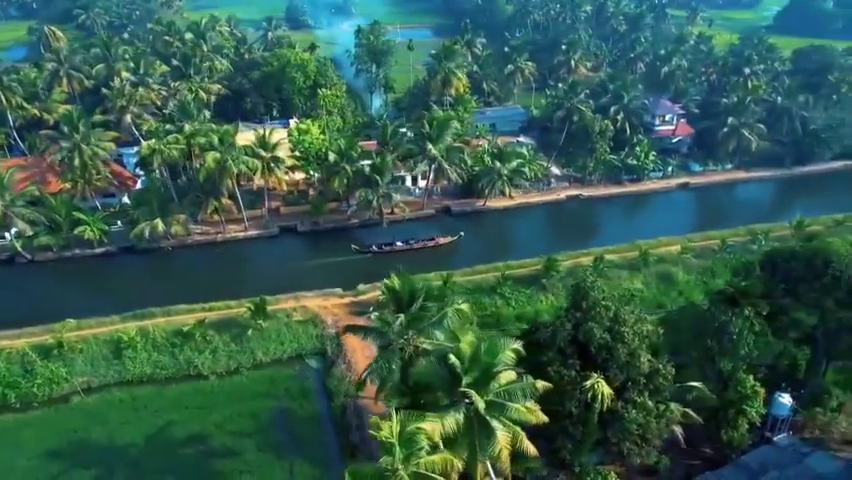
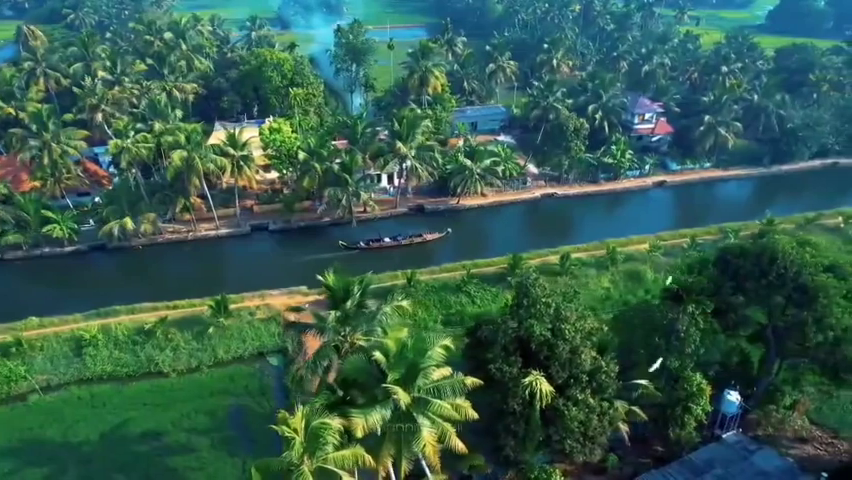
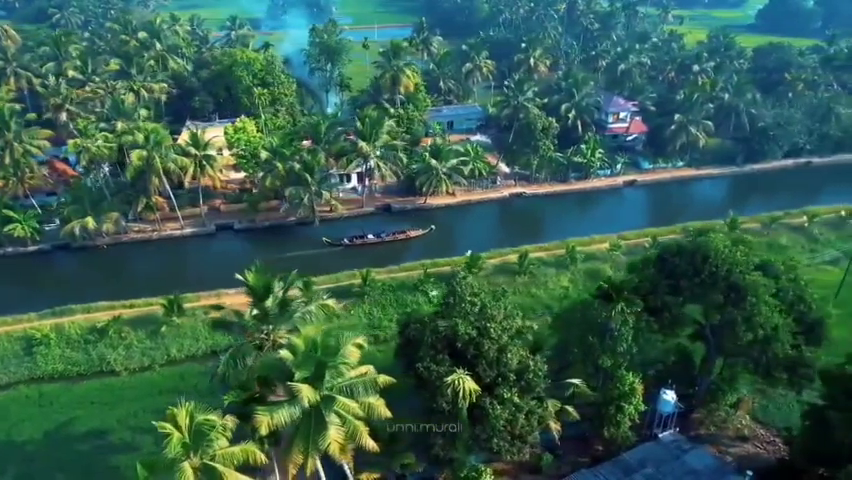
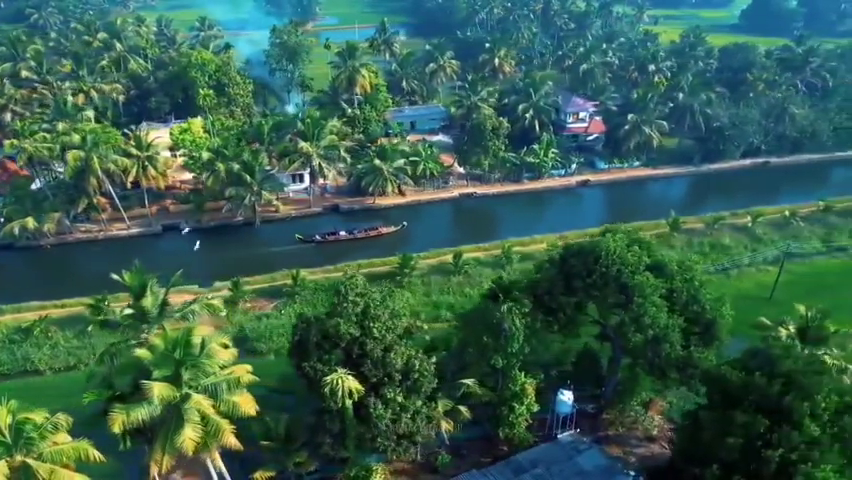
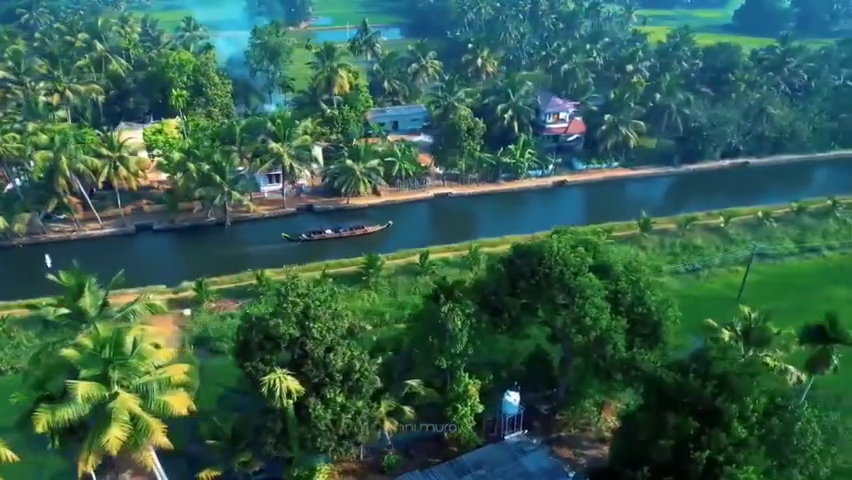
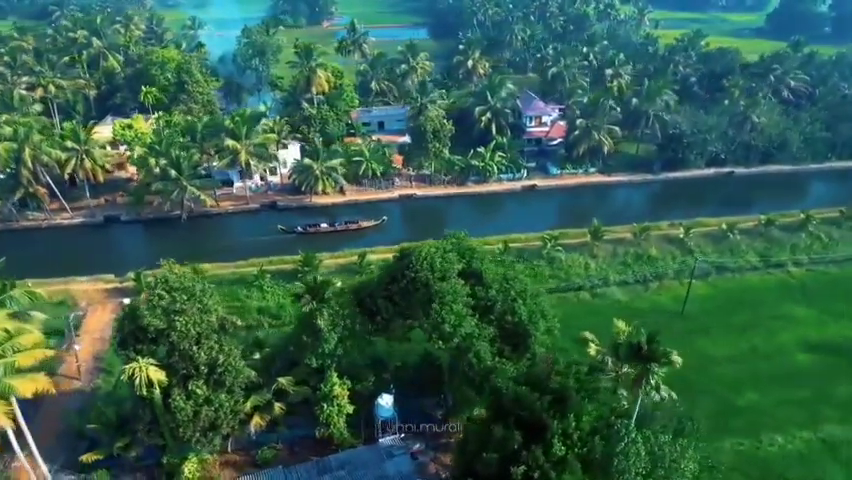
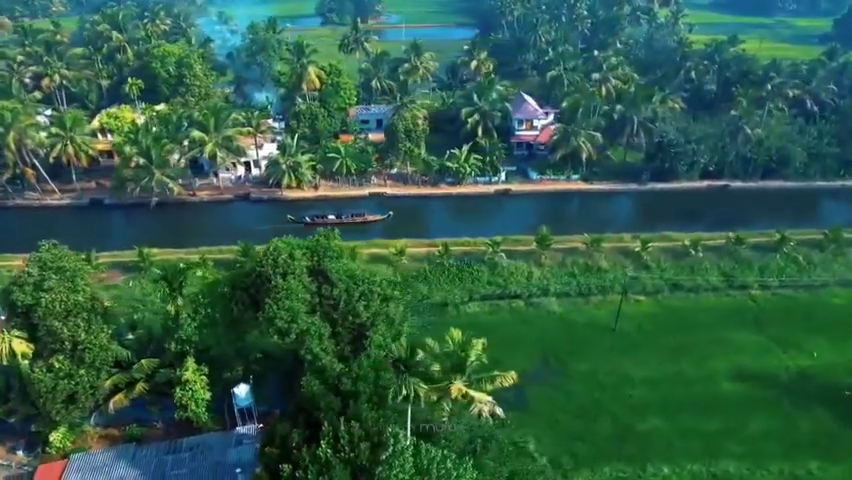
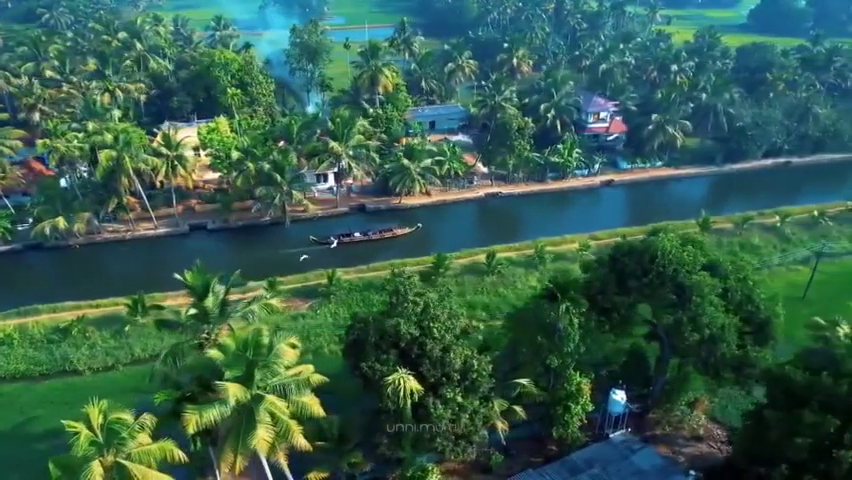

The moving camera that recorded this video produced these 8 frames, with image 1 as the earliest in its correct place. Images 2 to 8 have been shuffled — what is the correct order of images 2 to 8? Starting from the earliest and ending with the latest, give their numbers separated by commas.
2, 3, 8, 4, 5, 6, 7
